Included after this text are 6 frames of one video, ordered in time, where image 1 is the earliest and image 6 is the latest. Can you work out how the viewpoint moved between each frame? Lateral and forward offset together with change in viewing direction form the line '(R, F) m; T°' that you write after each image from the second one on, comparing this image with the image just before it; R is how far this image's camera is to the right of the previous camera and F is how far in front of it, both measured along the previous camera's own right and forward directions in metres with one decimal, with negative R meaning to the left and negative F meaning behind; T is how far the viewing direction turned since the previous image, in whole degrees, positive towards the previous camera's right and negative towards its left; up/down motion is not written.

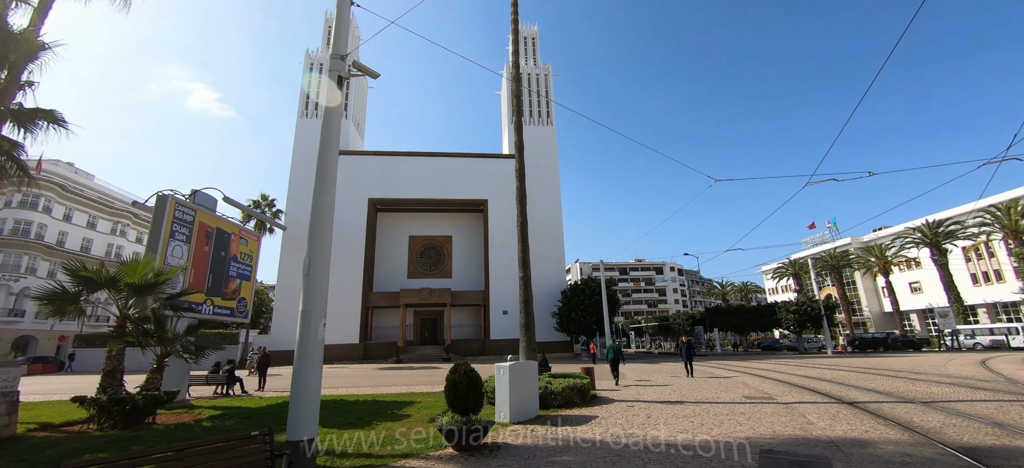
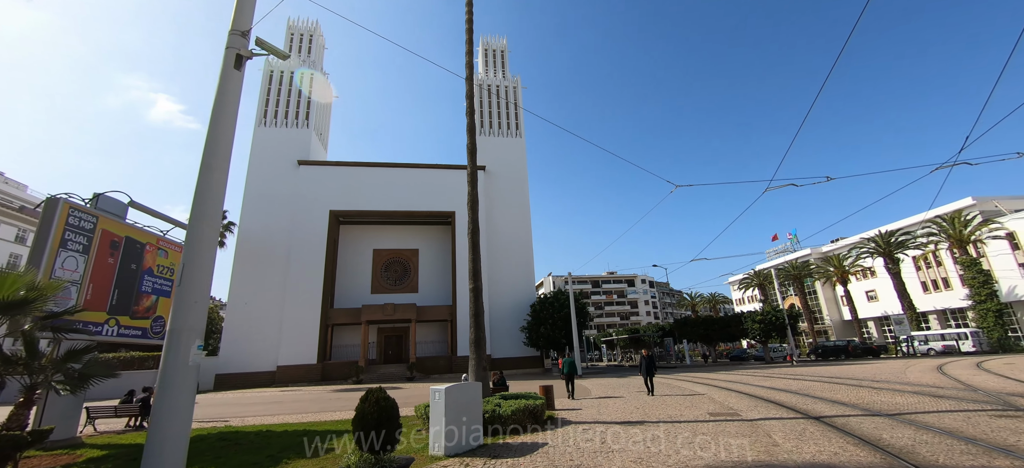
(+0.5, +0.7) m; +4°
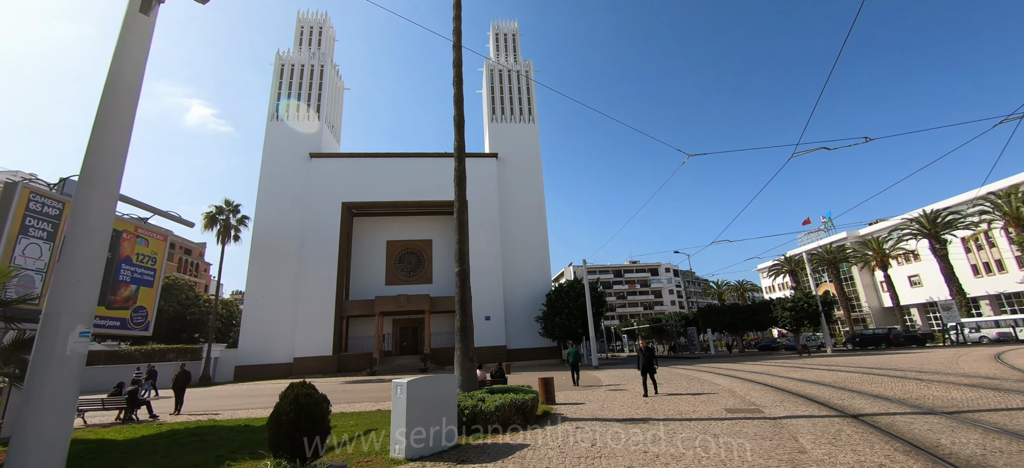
(+0.6, +0.8) m; -3°
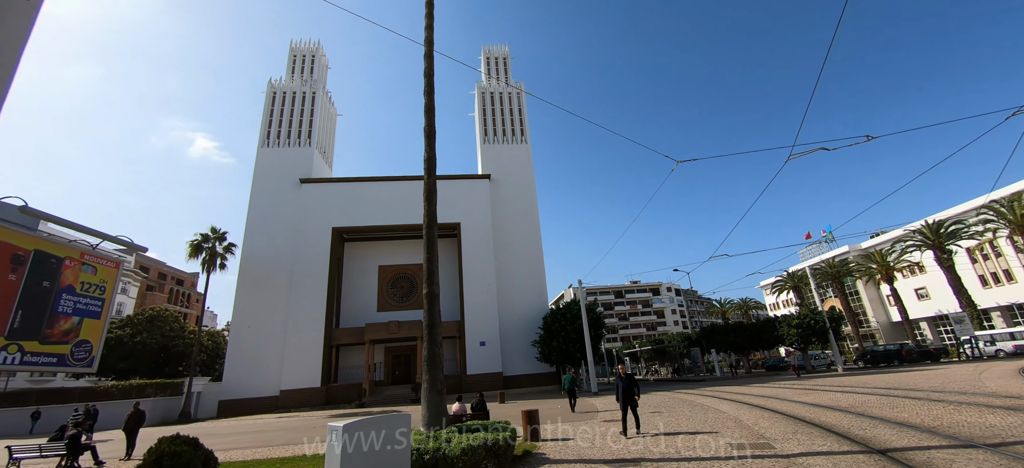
(+0.5, +0.7) m; 0°
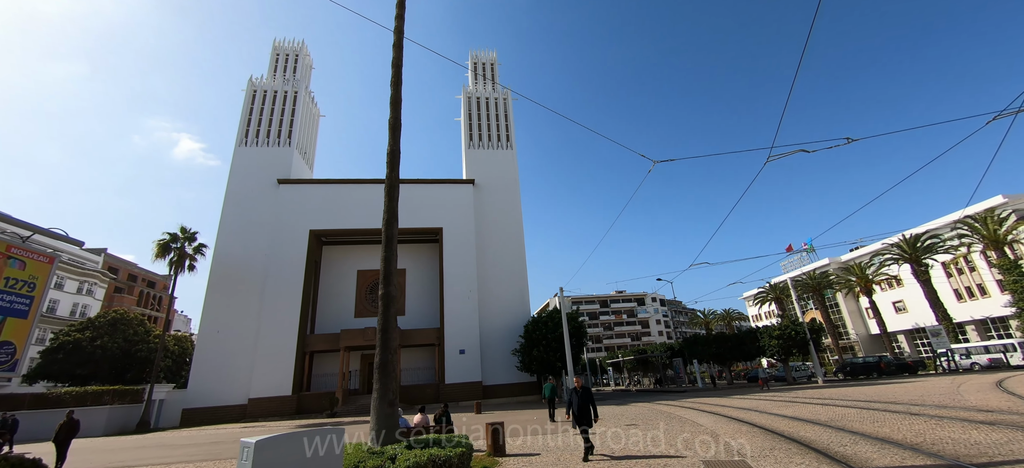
(+0.4, +0.4) m; +2°
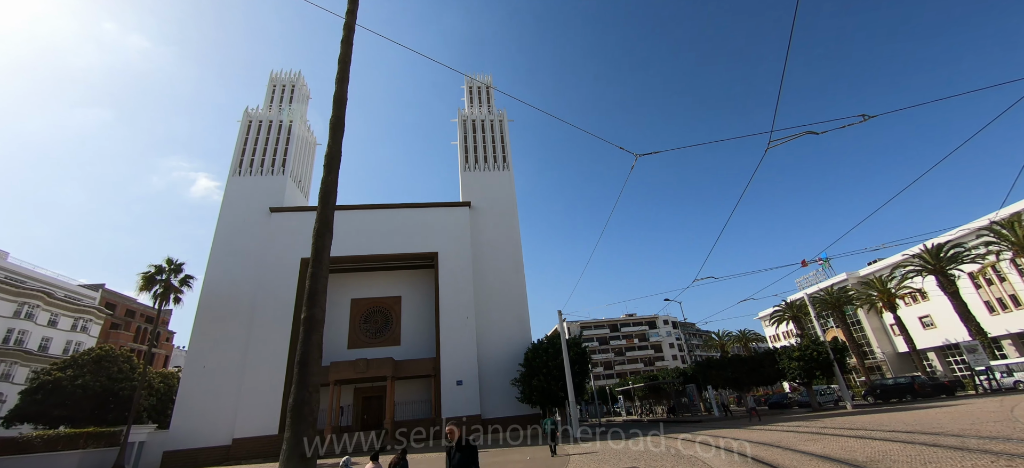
(+0.8, +1.1) m; -1°
